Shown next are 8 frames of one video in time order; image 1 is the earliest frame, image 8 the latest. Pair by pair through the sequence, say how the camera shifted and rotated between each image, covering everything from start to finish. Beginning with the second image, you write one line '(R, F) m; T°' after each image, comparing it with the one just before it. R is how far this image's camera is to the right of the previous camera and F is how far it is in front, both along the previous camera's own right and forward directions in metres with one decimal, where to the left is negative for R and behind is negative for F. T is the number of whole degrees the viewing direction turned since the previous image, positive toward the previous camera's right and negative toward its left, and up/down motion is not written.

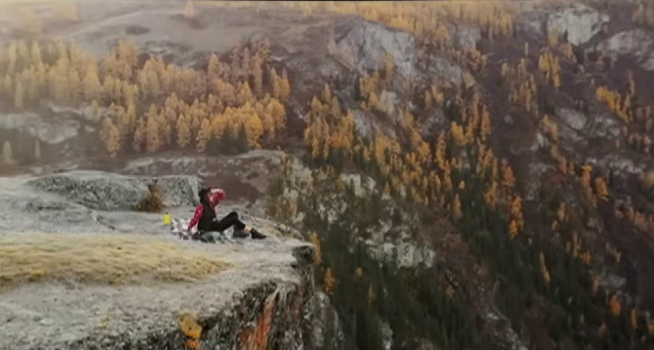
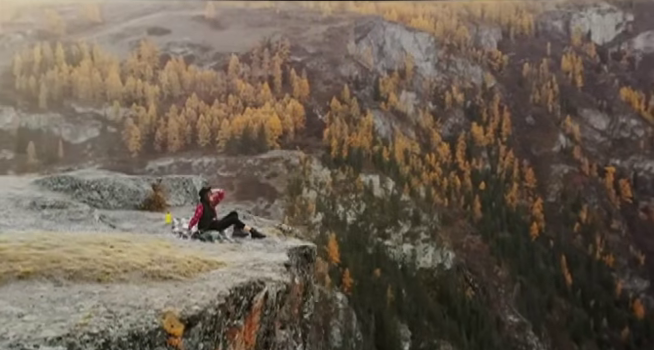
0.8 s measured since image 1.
(+1.4, -0.1) m; -2°
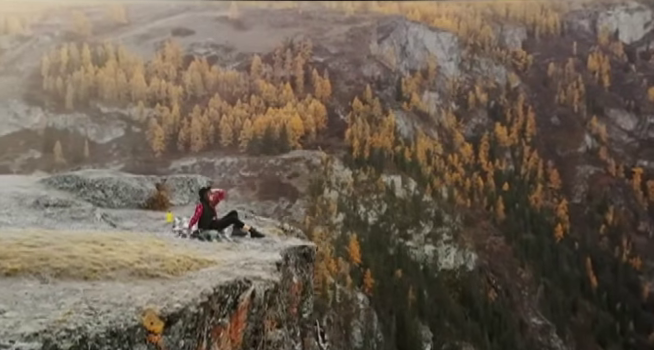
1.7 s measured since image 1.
(+1.6, -0.1) m; -2°
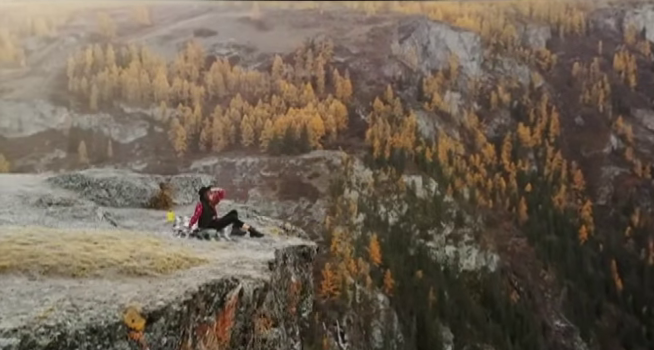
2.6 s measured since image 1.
(+1.6, 0.0) m; -2°
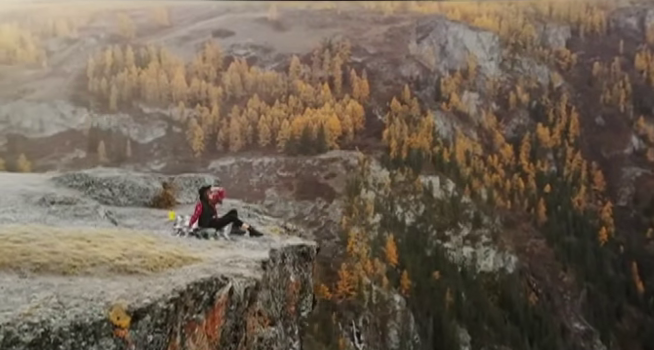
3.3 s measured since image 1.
(+1.3, 0.0) m; -2°
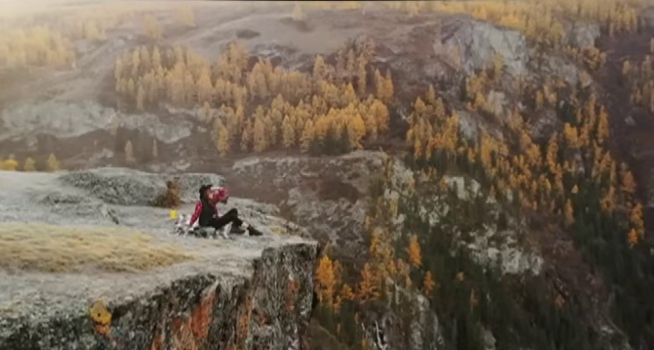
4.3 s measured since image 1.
(+1.8, +0.1) m; -3°
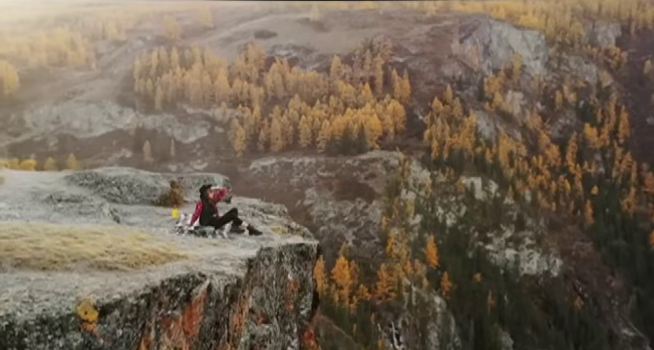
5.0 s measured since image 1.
(+1.2, +0.1) m; -2°
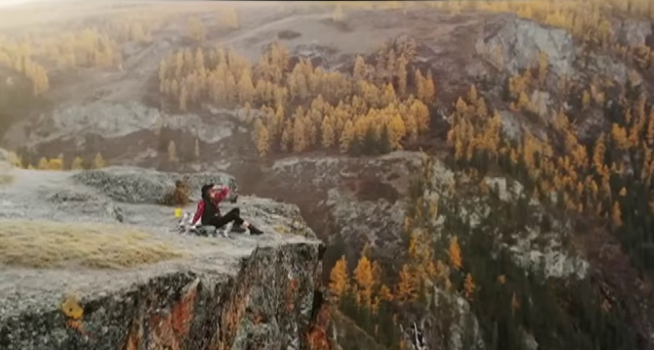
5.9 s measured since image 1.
(+1.6, +0.2) m; -3°
